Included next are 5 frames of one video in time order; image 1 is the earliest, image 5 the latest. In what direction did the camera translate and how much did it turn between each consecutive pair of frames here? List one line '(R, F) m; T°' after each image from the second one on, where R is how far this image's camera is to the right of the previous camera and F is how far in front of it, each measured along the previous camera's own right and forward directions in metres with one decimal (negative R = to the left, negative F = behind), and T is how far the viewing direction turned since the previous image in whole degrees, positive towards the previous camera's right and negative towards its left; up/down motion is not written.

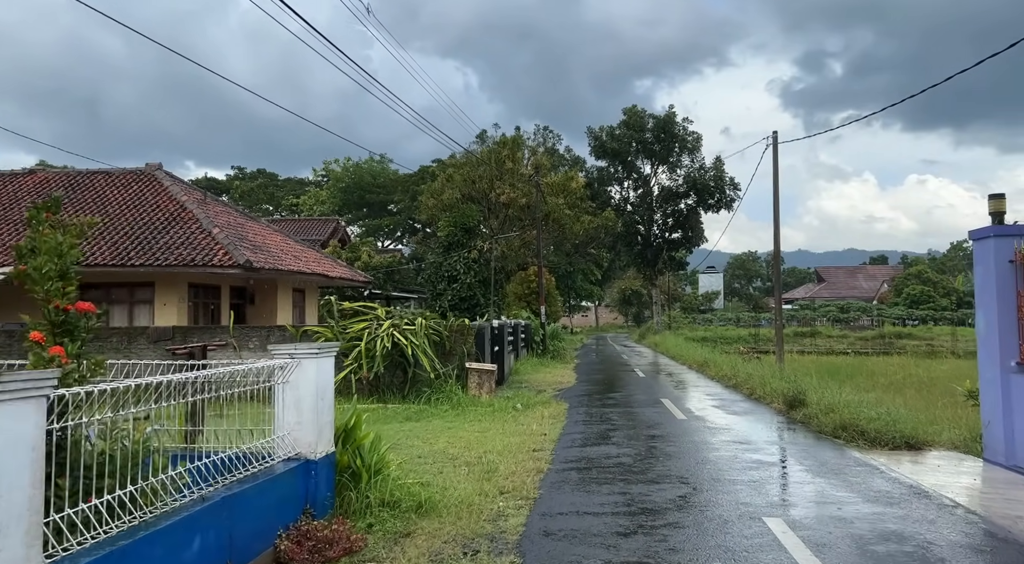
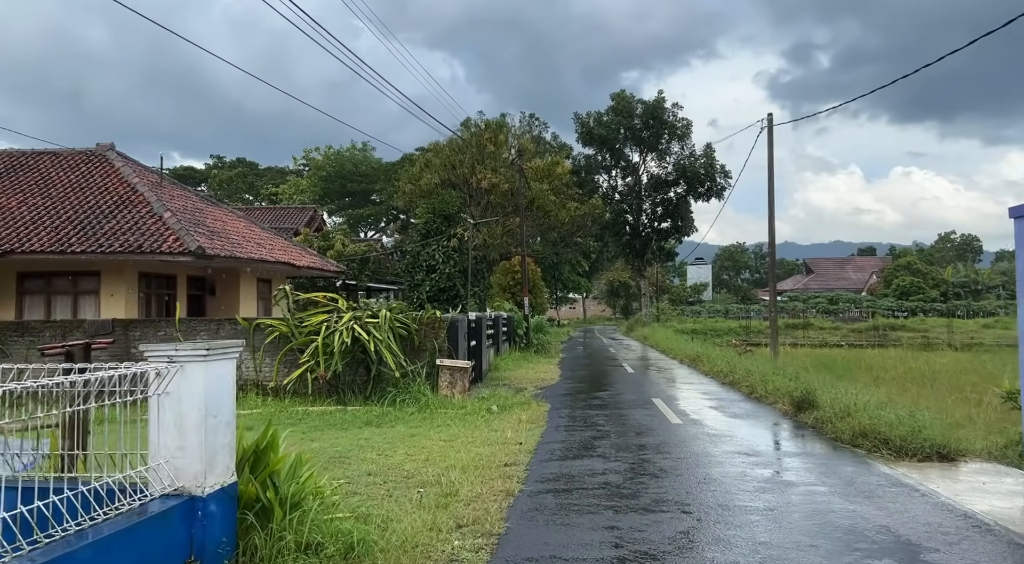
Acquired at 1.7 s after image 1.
(+0.2, +1.3) m; +1°
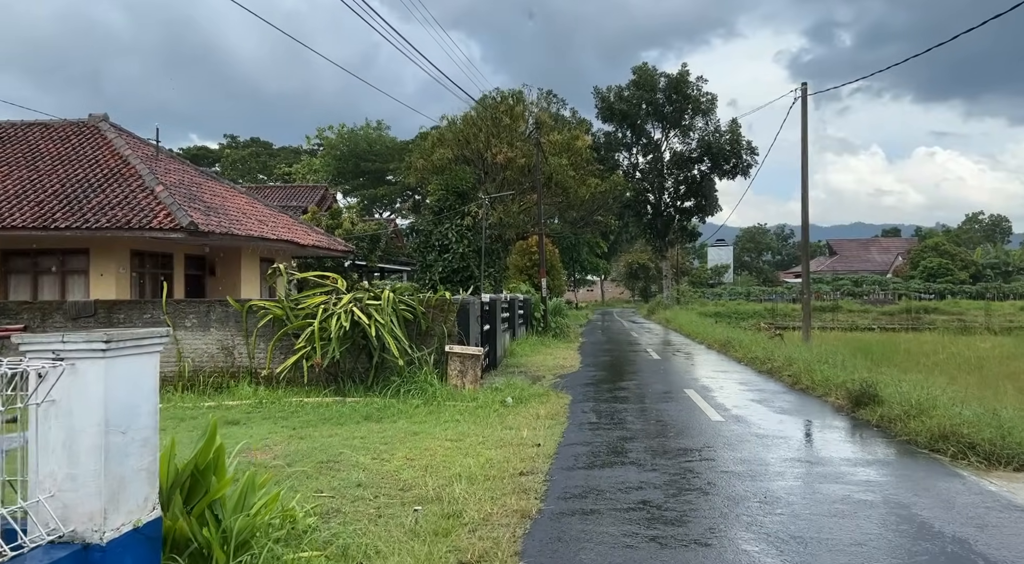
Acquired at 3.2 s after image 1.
(0.0, +1.2) m; -1°
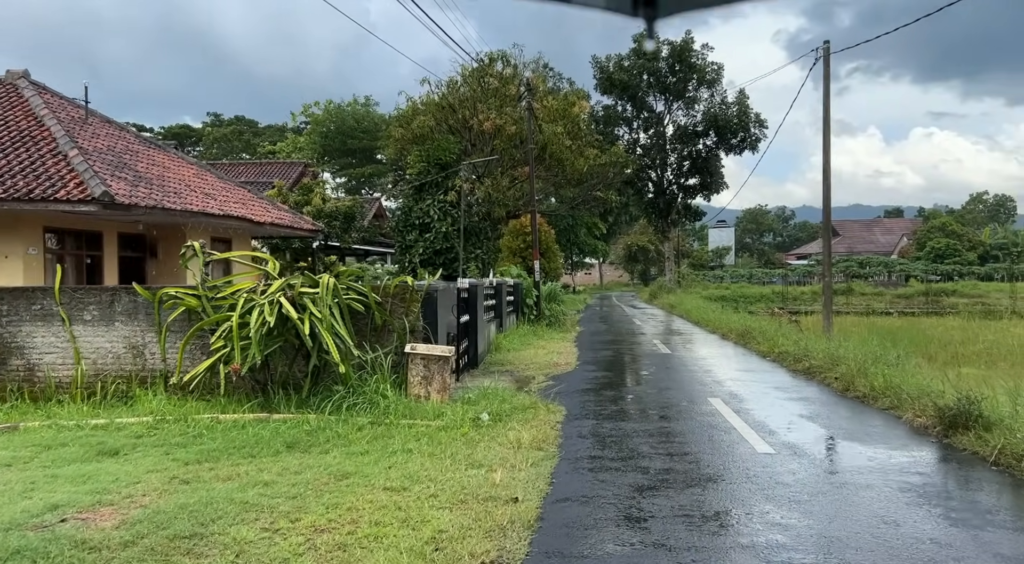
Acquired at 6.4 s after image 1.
(+0.2, +2.3) m; 0°
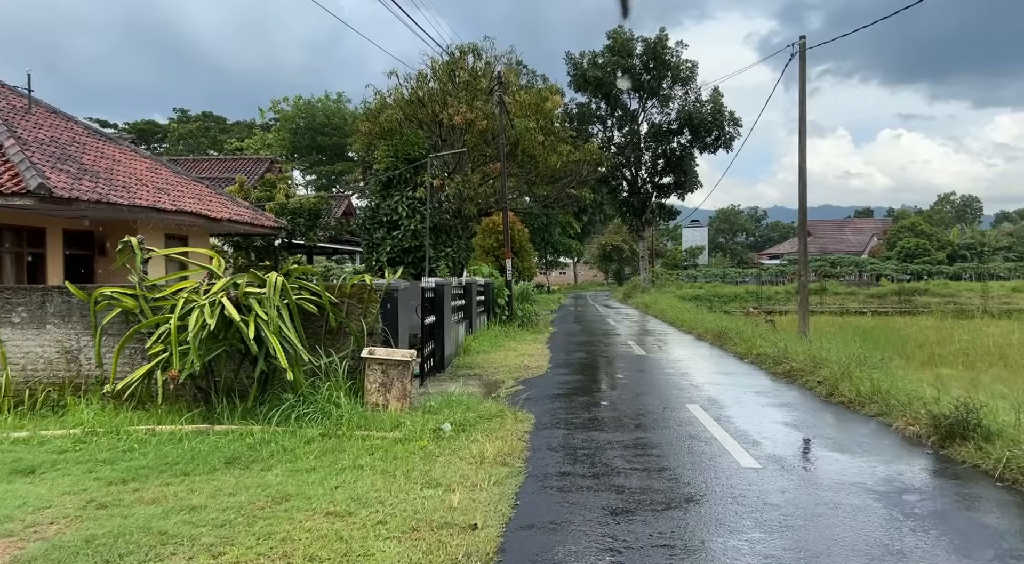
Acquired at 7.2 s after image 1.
(+0.1, +0.6) m; +2°
